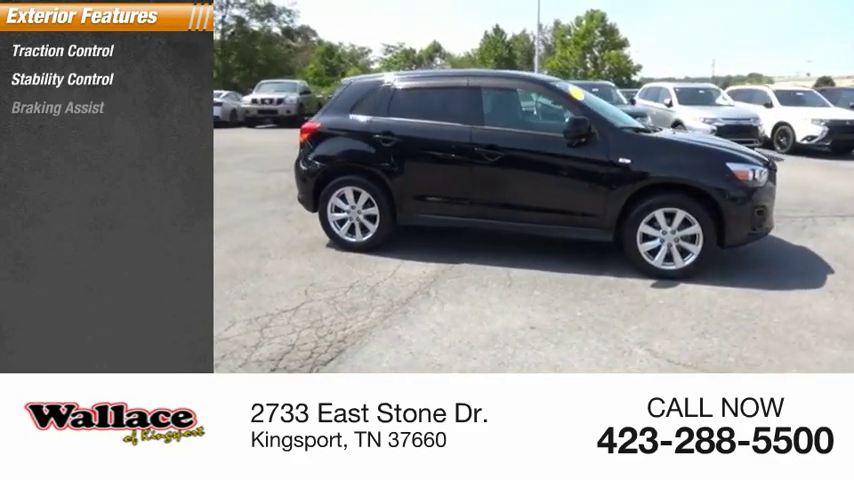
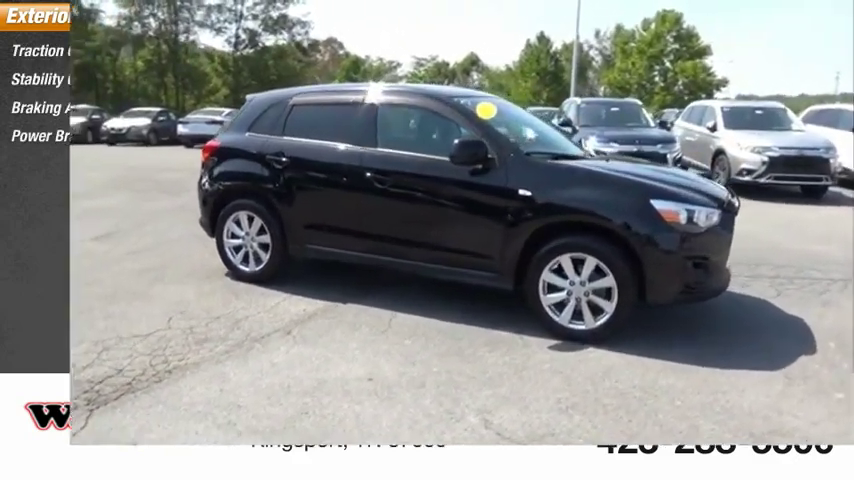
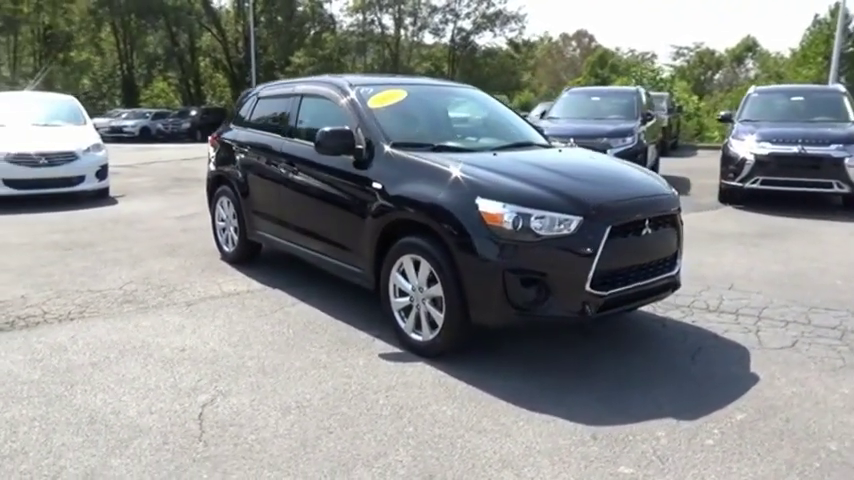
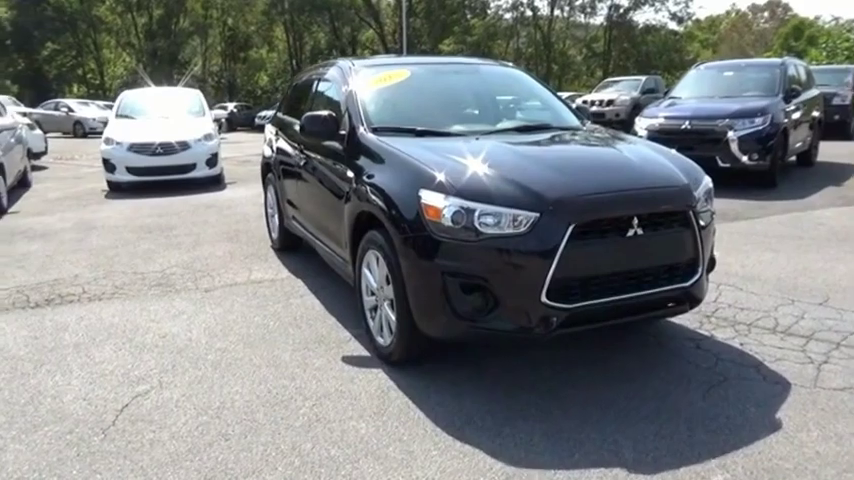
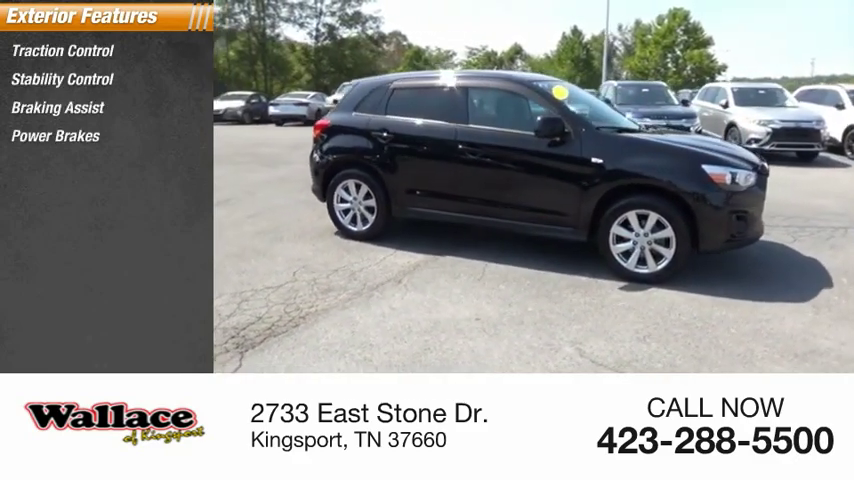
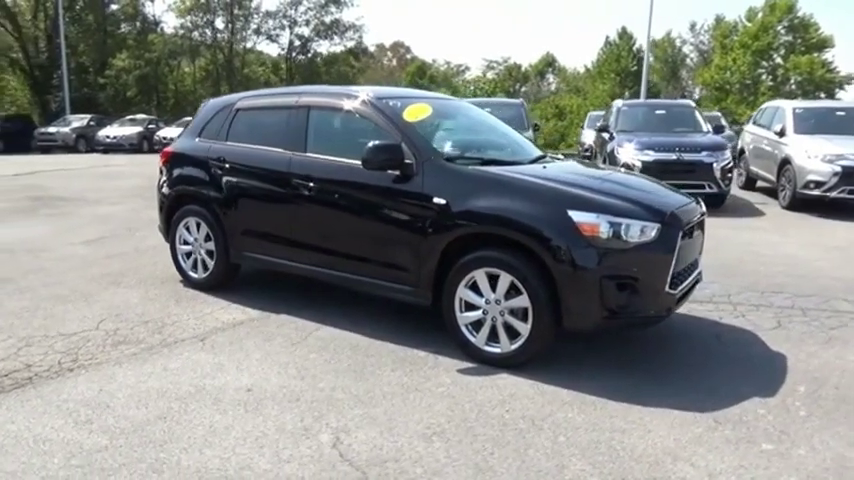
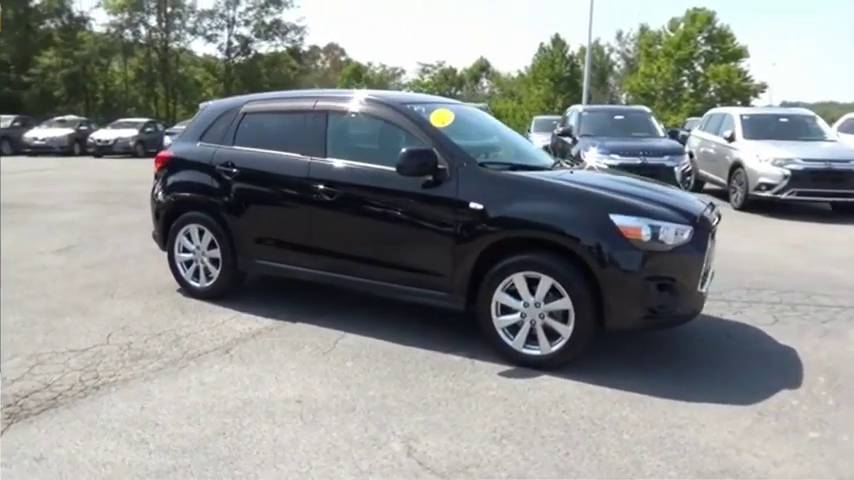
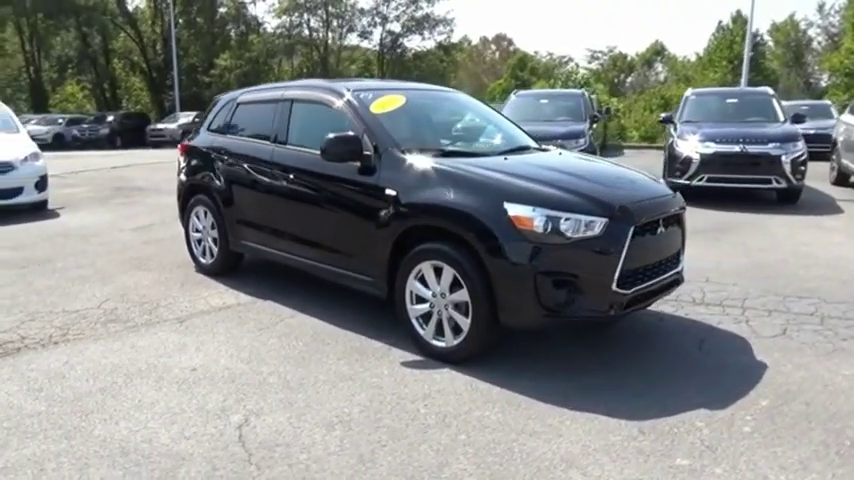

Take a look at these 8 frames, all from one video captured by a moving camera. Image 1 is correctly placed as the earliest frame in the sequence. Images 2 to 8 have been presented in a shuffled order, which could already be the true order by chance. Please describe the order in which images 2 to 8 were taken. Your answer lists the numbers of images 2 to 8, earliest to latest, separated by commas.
5, 2, 7, 6, 8, 3, 4
